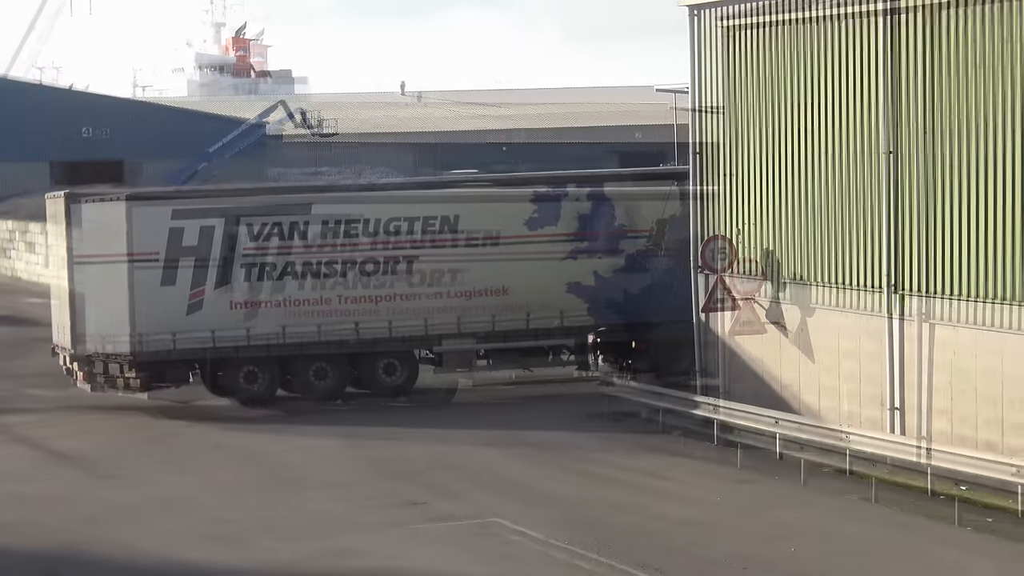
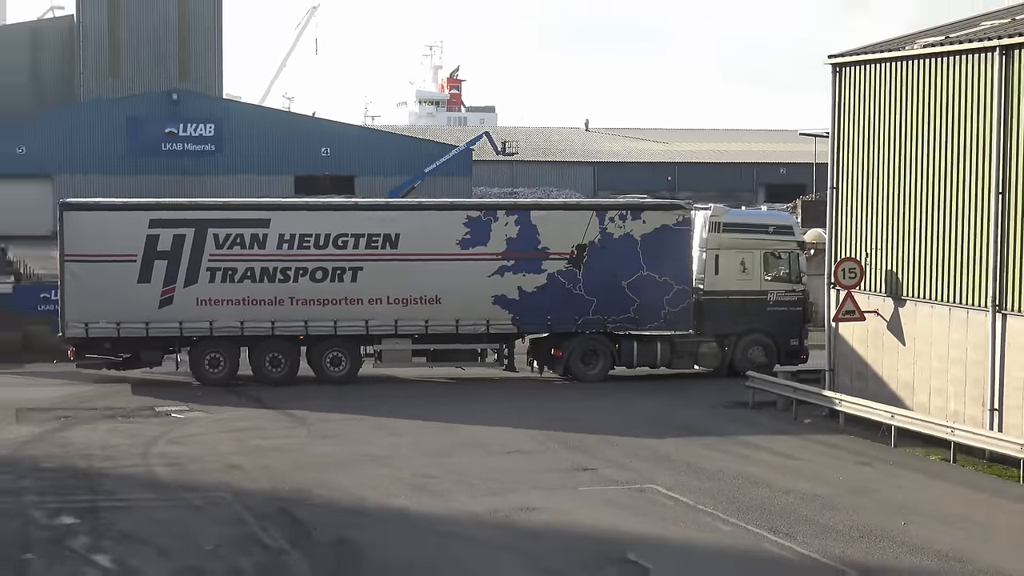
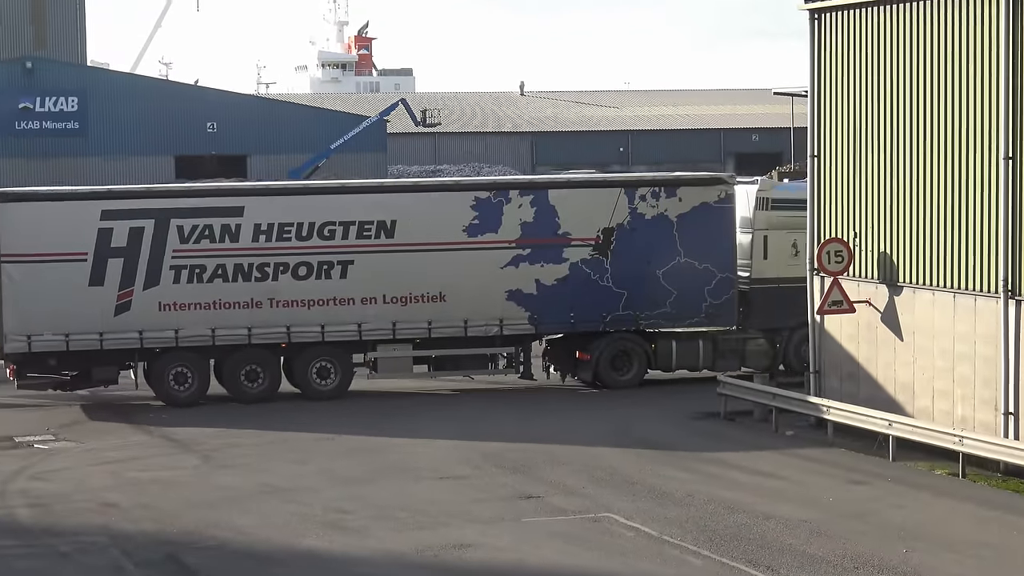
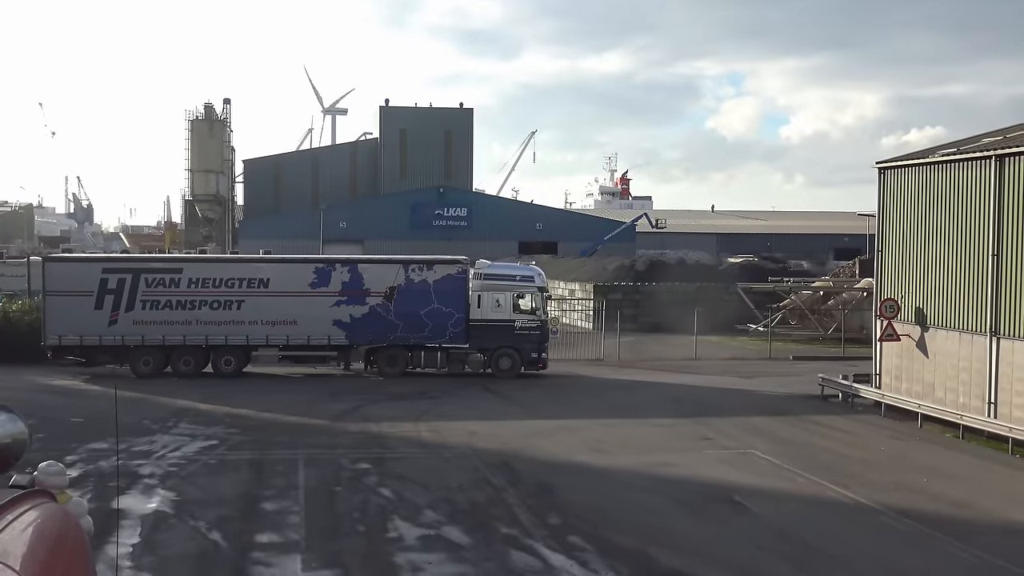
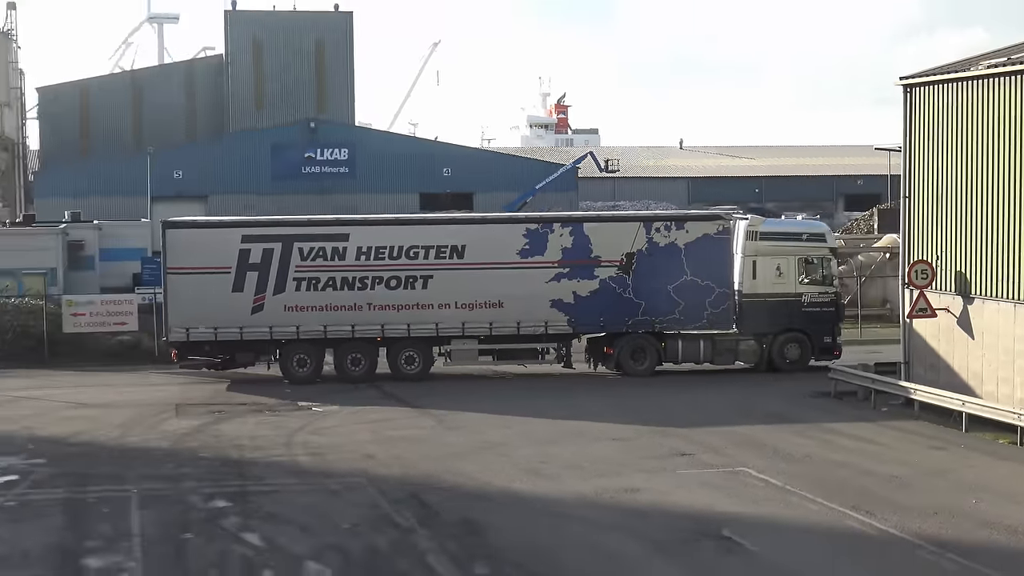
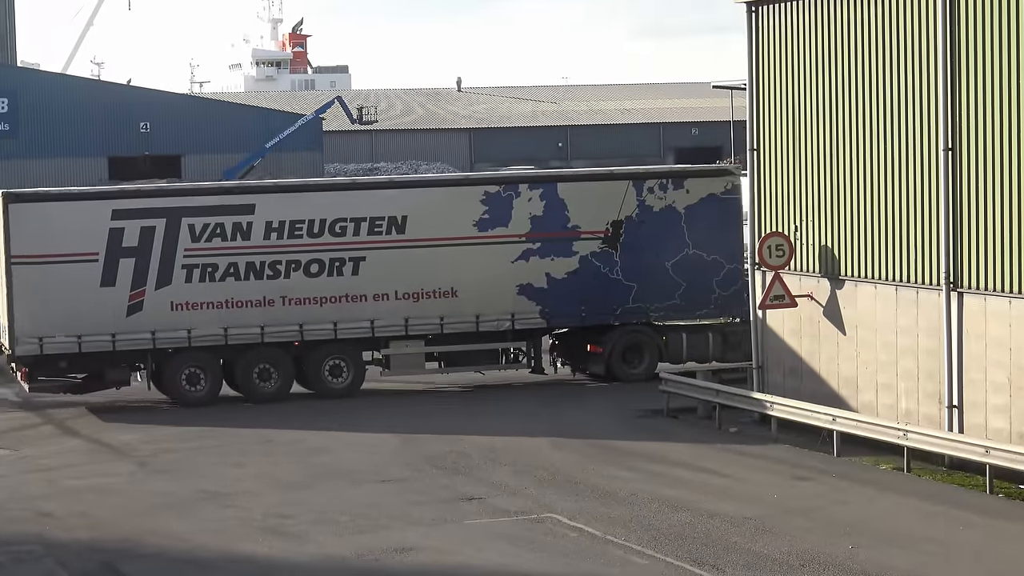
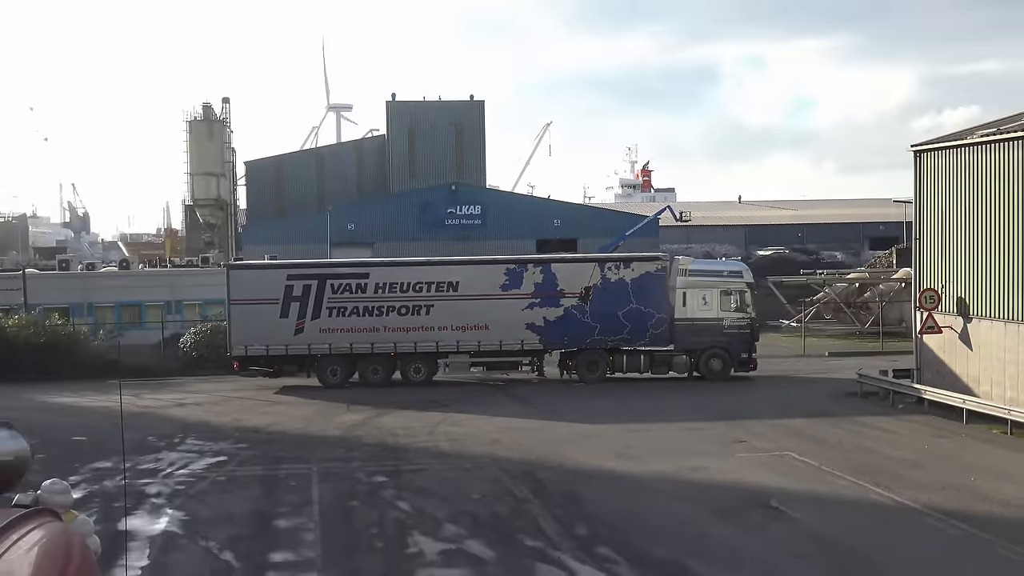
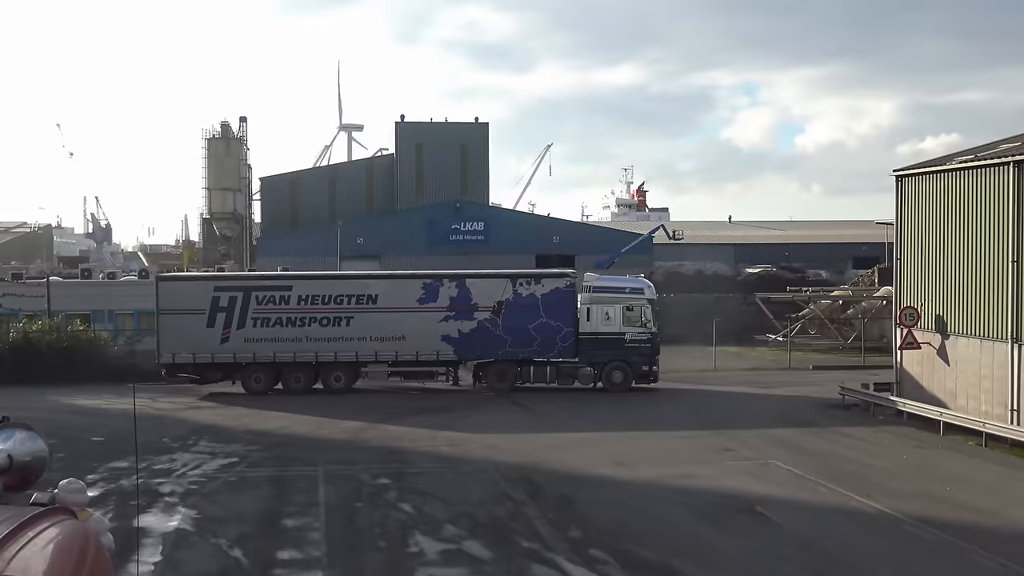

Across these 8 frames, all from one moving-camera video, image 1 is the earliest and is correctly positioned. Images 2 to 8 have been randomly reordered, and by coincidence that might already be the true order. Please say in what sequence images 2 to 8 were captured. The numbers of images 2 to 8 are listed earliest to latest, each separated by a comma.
6, 3, 2, 5, 7, 8, 4
